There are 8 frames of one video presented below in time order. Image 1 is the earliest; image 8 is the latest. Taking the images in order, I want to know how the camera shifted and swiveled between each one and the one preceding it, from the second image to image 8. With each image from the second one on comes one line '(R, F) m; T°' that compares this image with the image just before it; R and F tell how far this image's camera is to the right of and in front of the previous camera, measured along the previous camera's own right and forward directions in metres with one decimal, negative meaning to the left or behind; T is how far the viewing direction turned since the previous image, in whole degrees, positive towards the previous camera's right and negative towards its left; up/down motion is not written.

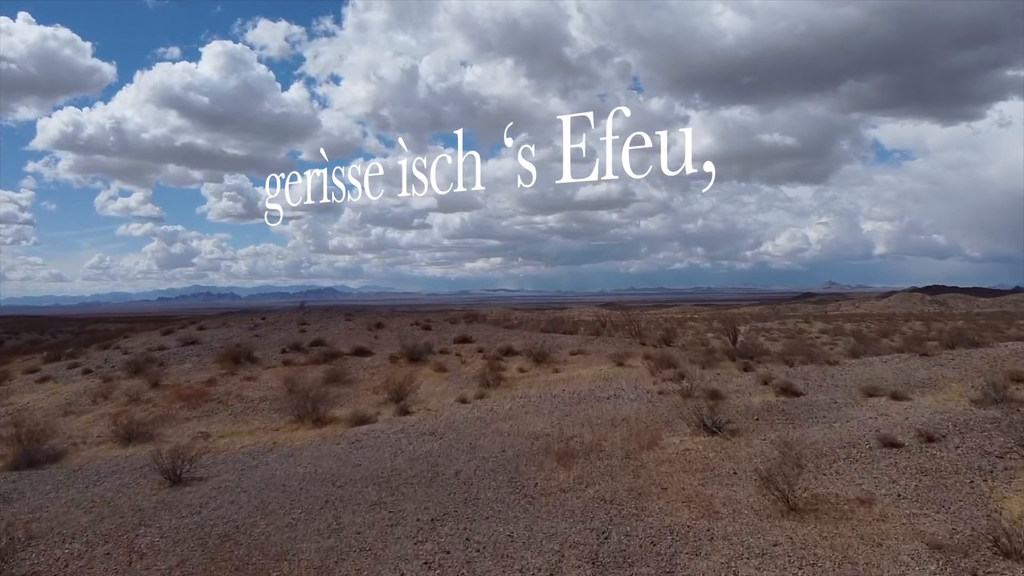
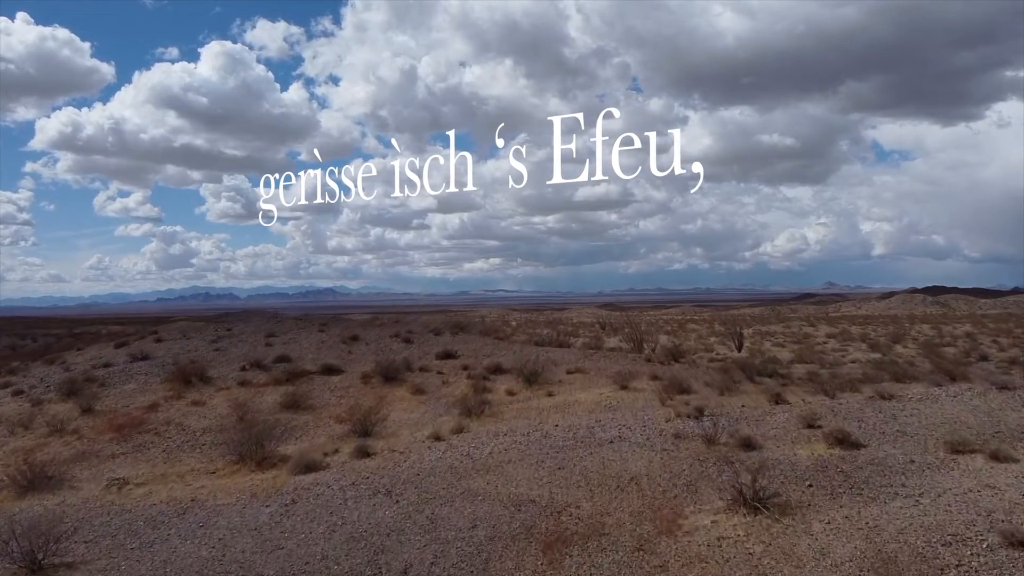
(+0.1, +1.2) m; 0°
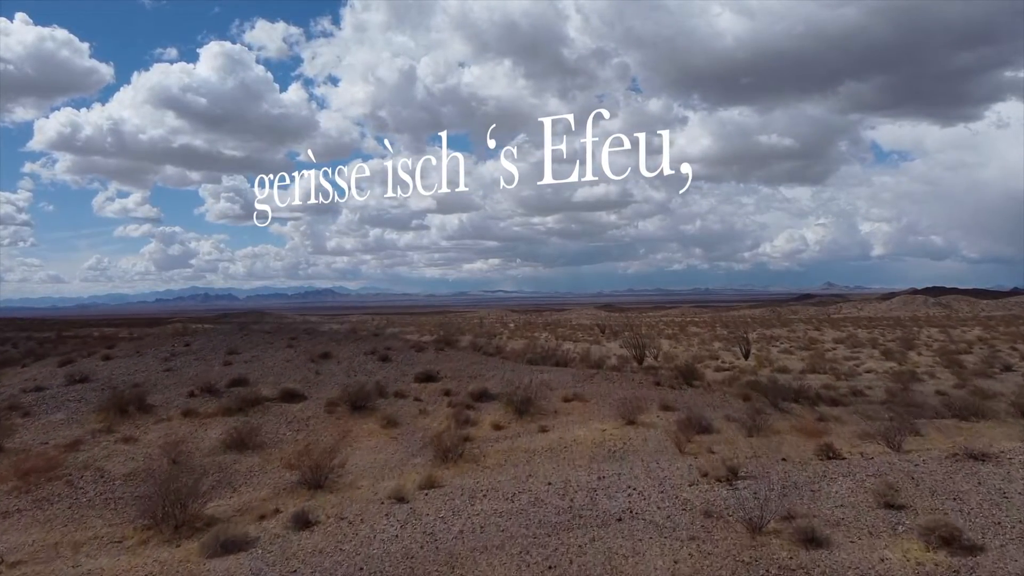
(+0.1, +1.2) m; 0°
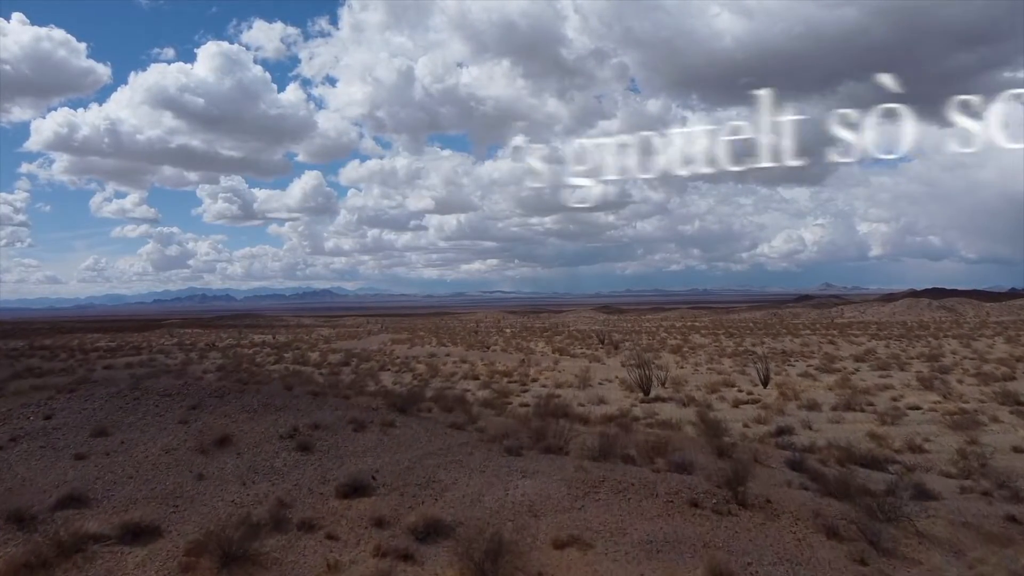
(+0.2, +2.8) m; 0°
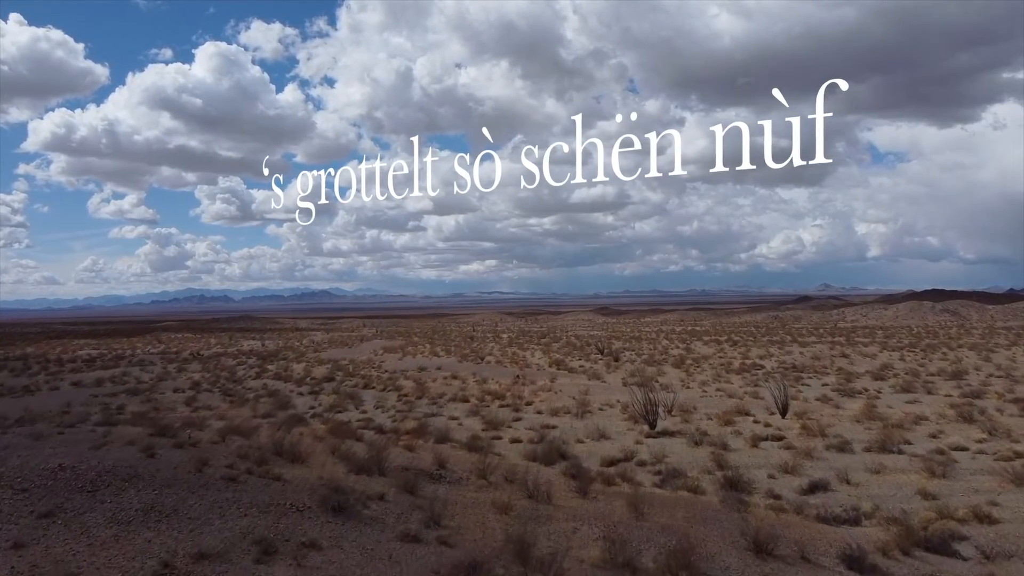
(+0.2, +2.2) m; 0°
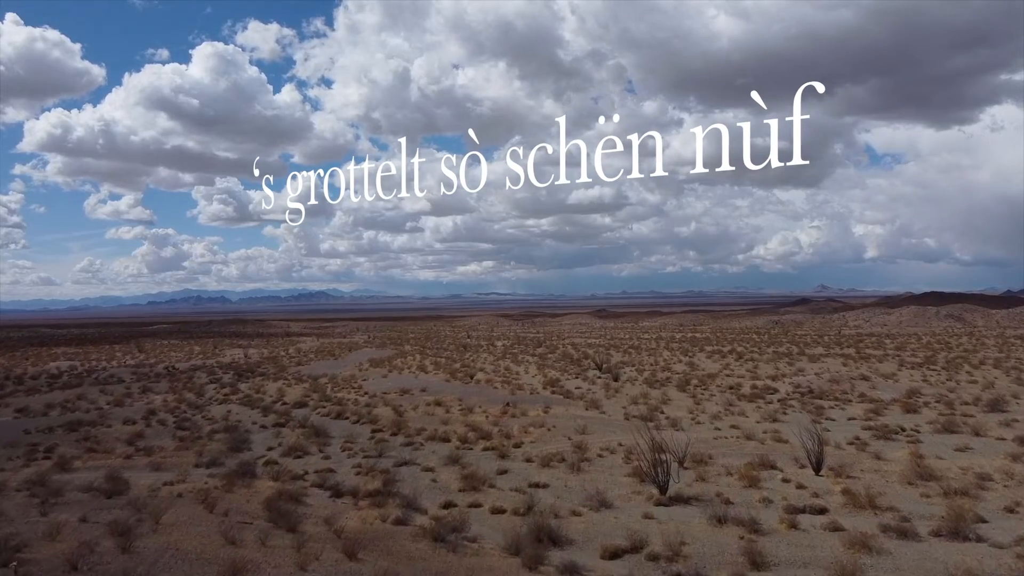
(+0.3, +3.2) m; 0°
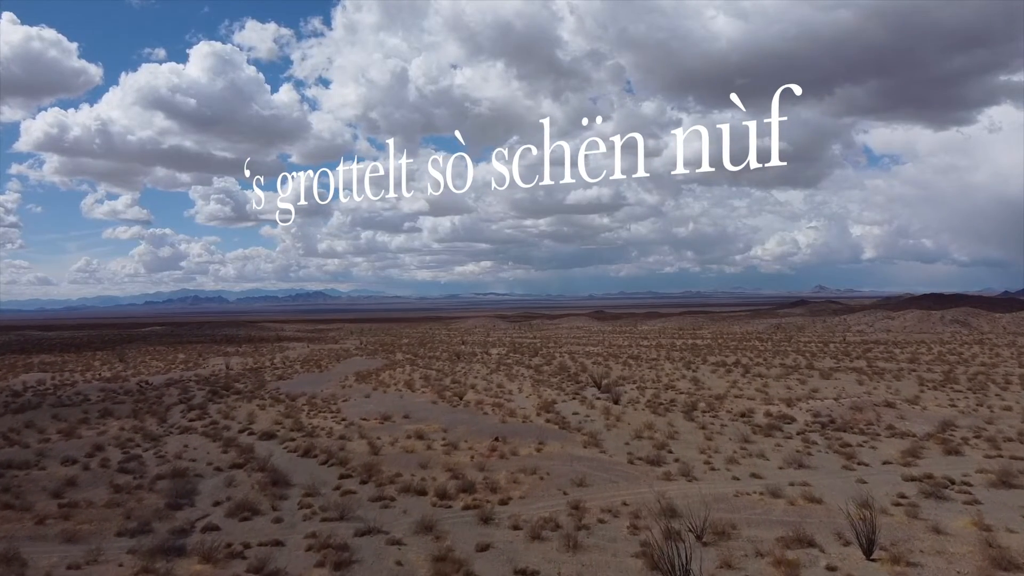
(+0.3, +3.2) m; 0°
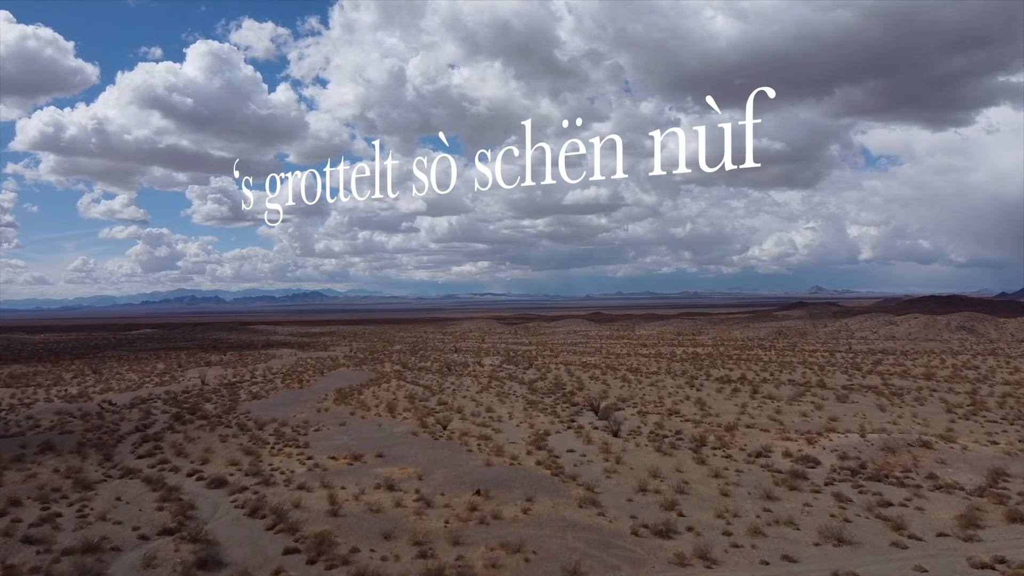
(+0.3, +3.8) m; 0°
